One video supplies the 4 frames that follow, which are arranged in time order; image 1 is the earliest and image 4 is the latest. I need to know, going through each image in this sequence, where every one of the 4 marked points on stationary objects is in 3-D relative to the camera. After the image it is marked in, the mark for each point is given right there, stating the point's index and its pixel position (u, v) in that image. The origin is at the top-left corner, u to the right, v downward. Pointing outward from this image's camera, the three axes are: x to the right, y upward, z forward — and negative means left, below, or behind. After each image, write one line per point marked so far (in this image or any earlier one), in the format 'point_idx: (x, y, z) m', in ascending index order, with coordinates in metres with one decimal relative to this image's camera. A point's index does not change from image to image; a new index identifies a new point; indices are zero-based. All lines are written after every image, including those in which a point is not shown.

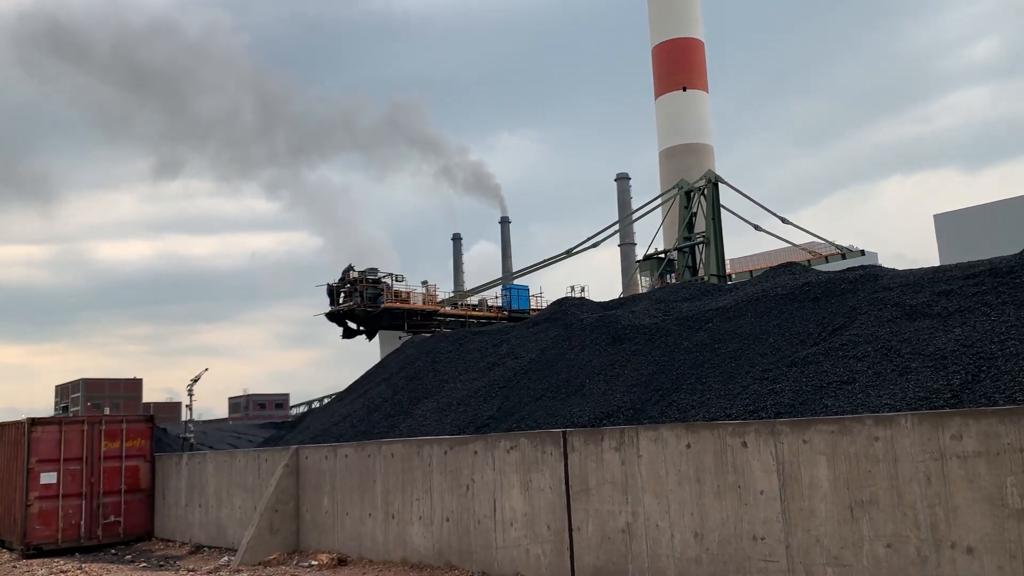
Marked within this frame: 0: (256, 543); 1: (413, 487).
0: (-2.6, -2.6, +9.2) m
1: (-0.9, -1.8, +8.0) m
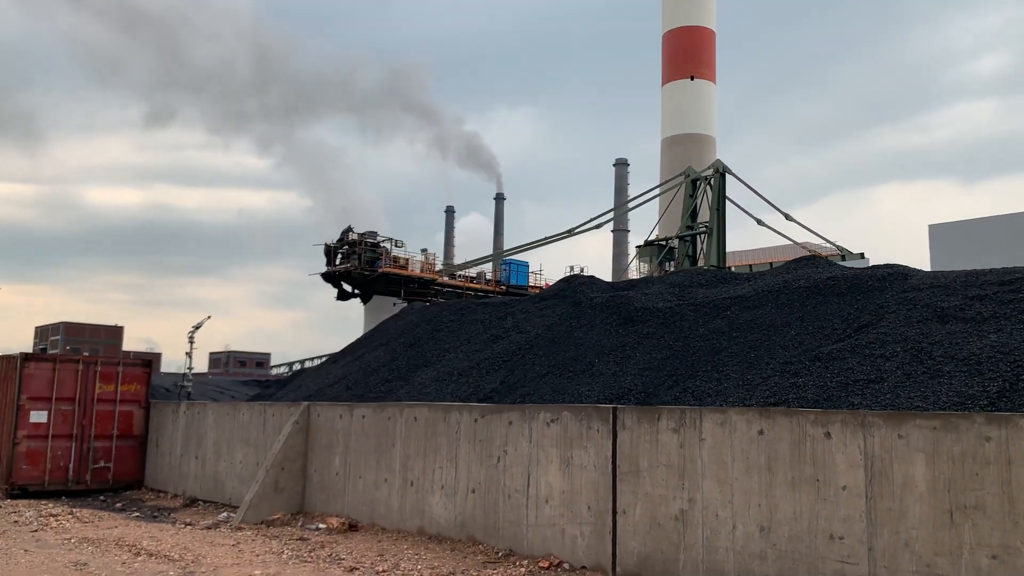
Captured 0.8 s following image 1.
0: (-2.4, -2.1, +8.7) m
1: (-0.6, -1.4, +7.5) m
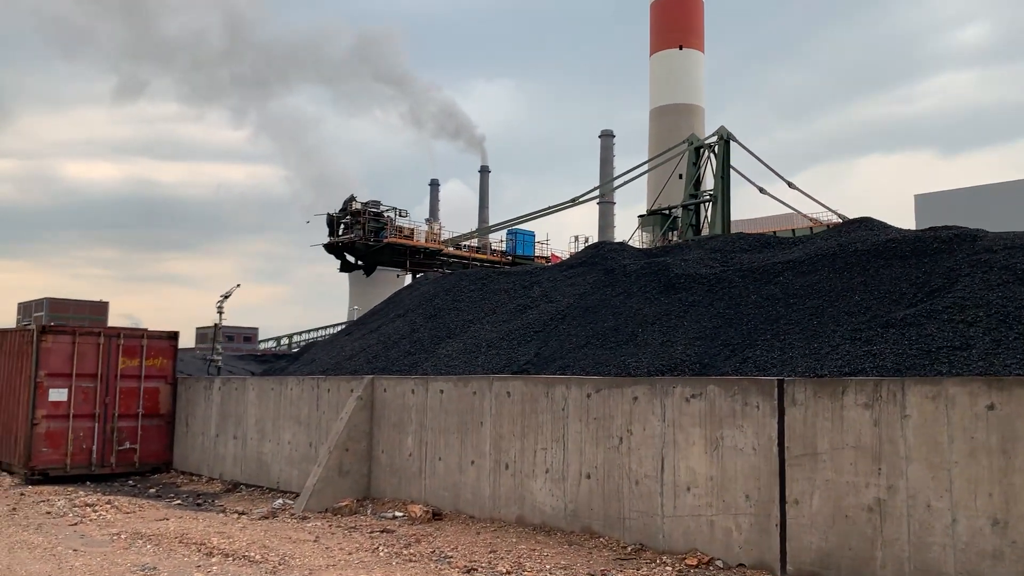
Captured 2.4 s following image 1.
0: (-1.6, -1.7, +7.8) m
1: (+0.2, -1.1, +6.6) m
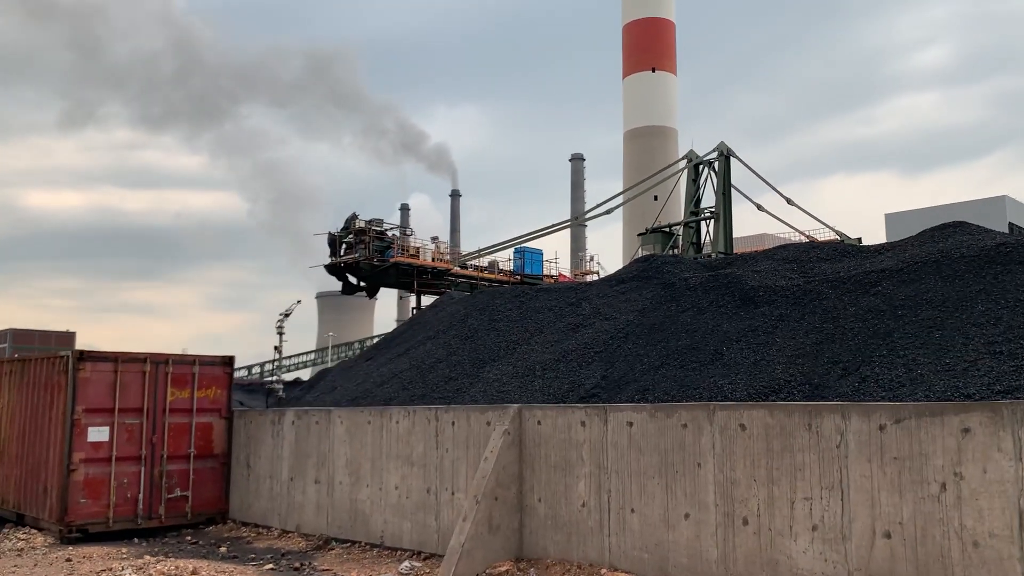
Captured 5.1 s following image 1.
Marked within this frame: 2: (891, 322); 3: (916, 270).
0: (-0.3, -1.8, +6.1) m
1: (+1.6, -1.1, +5.0) m
2: (+5.3, -0.5, +12.6) m
3: (+6.1, +0.3, +13.7) m
